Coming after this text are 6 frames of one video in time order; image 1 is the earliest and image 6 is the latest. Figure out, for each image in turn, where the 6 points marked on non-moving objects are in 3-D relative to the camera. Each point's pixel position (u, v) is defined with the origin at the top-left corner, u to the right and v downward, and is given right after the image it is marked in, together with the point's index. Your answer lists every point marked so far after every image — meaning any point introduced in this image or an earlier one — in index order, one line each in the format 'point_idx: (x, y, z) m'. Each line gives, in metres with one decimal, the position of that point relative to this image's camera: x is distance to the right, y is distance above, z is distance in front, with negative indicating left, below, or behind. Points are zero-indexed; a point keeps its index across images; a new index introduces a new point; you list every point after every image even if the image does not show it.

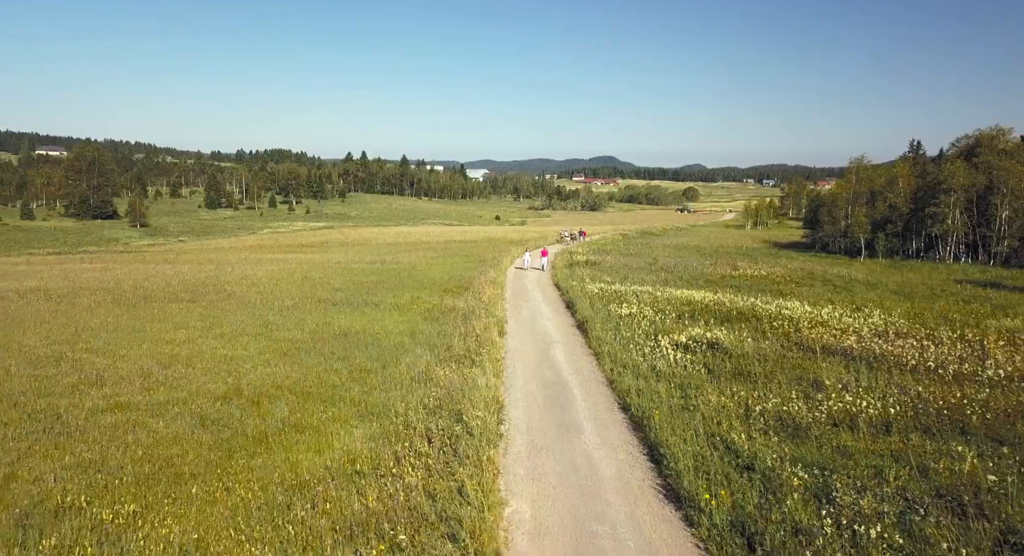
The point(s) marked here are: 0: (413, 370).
0: (-2.6, -2.4, +16.5) m
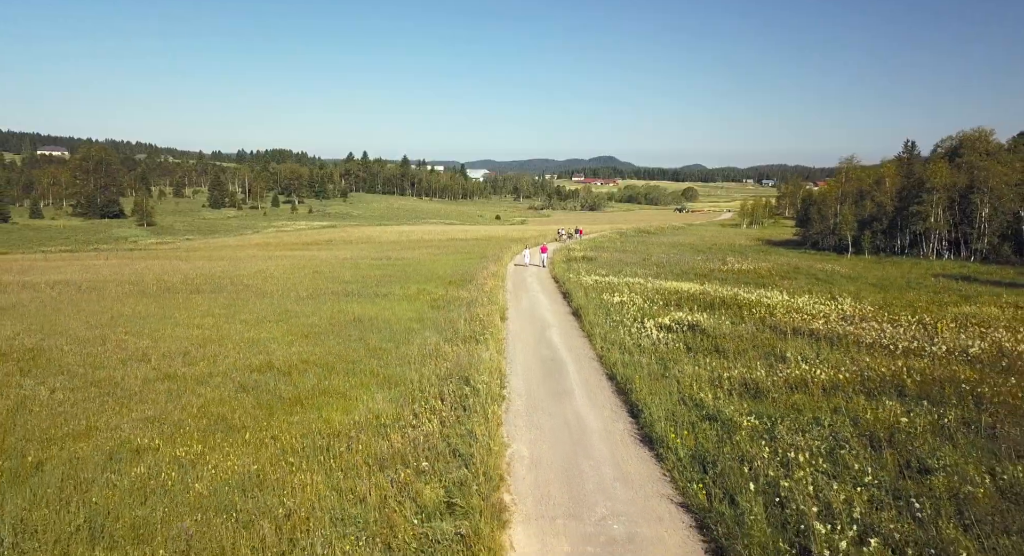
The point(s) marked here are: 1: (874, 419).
0: (-2.6, -2.0, +18.5) m
1: (+6.7, -2.6, +11.5) m
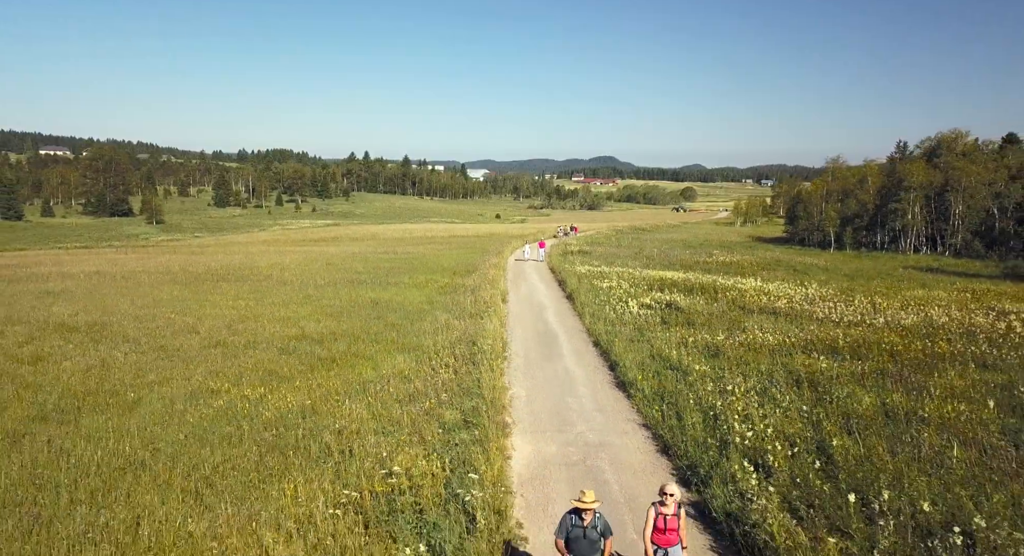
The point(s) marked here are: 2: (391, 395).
0: (-2.6, -1.5, +21.2) m
1: (+6.7, -2.1, +14.3) m
2: (-2.6, -2.6, +13.5) m
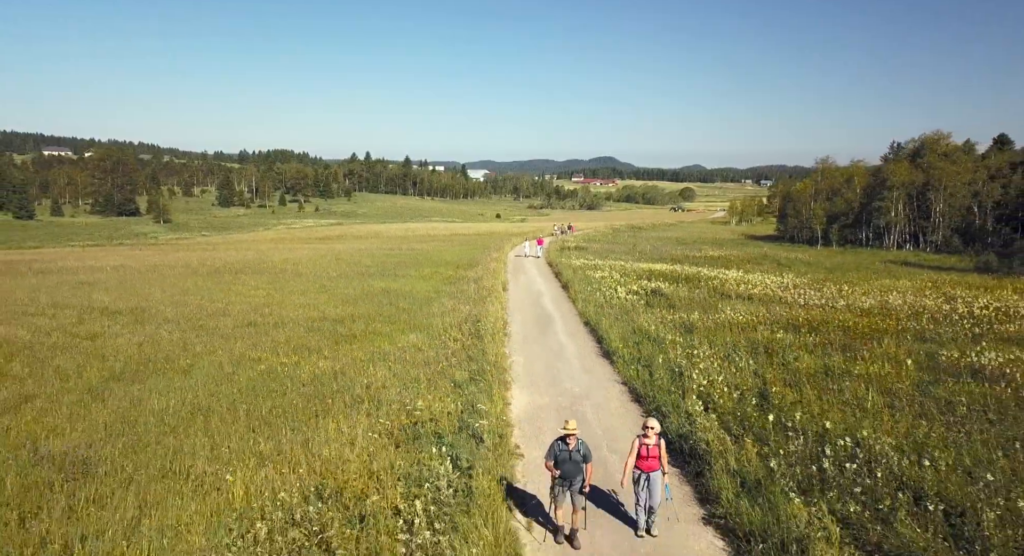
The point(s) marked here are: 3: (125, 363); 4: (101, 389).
0: (-2.6, -1.1, +23.5) m
1: (+6.7, -1.7, +16.5) m
2: (-2.7, -2.1, +15.8) m
3: (-10.0, -2.2, +16.0) m
4: (-9.2, -2.5, +13.8) m
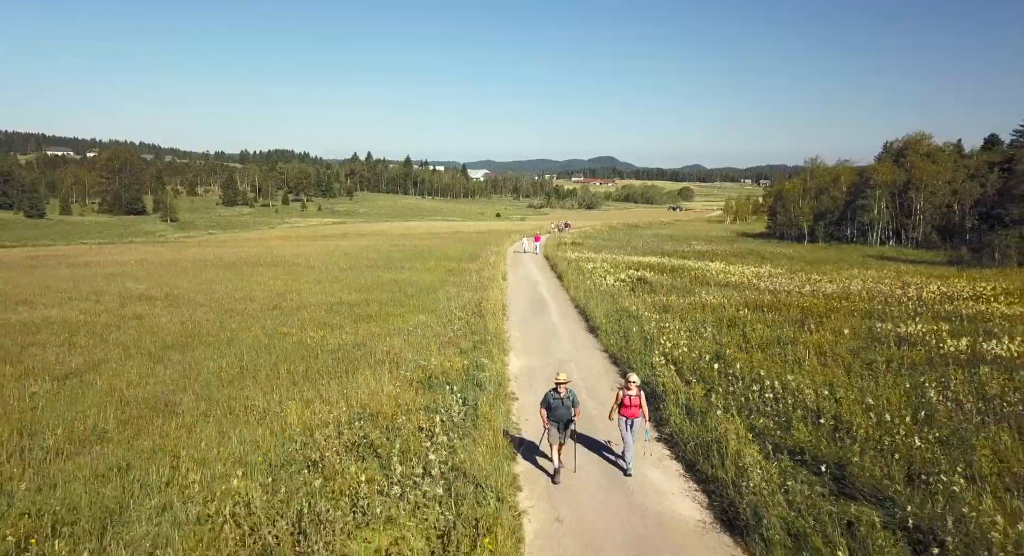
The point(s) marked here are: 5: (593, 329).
0: (-2.7, -0.6, +25.9) m
1: (+6.7, -1.2, +18.9) m
2: (-2.7, -1.7, +18.2) m
3: (-10.1, -1.7, +18.4) m
4: (-9.3, -2.1, +16.2) m
5: (+2.5, -1.6, +18.9) m
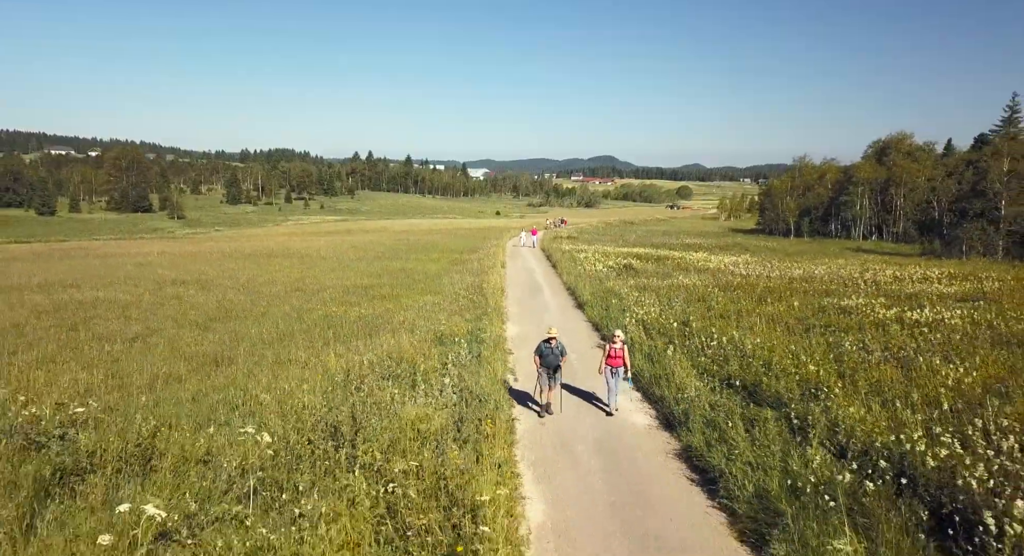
0: (-2.8, 0.0, +28.5) m
1: (+6.6, -0.6, +21.6) m
2: (-2.8, -1.1, +20.9) m
3: (-10.2, -1.1, +21.1) m
4: (-9.4, -1.5, +18.9) m
5: (+2.4, -1.0, +21.6) m
